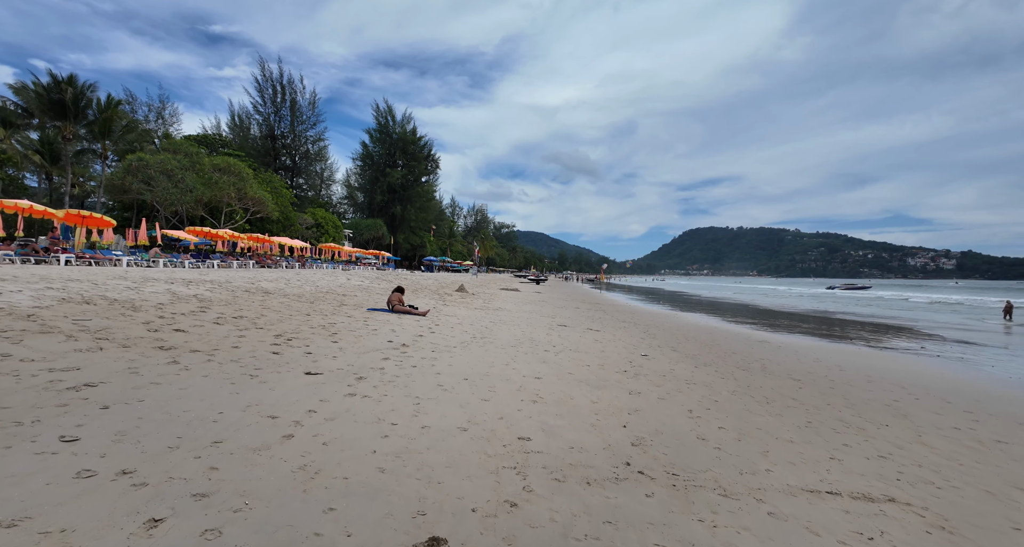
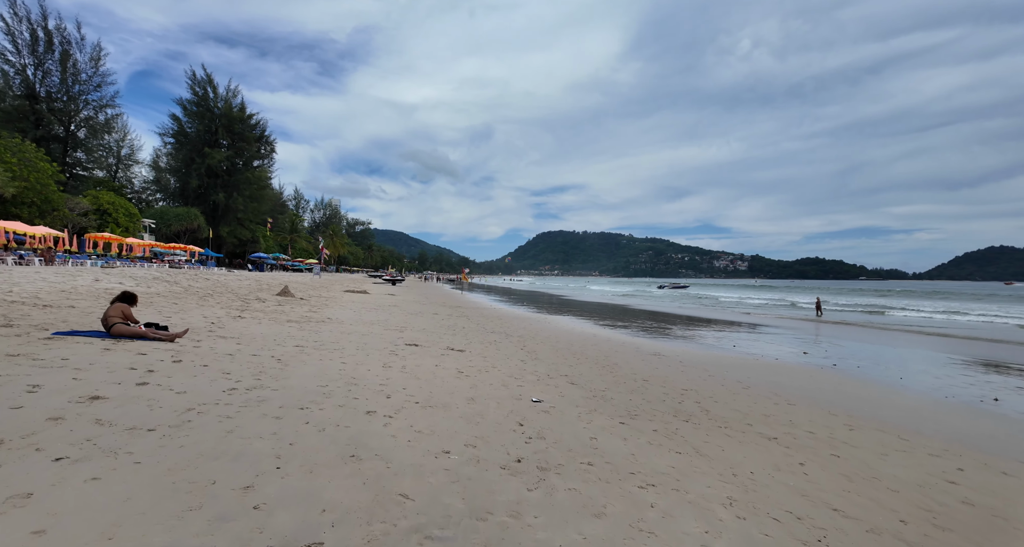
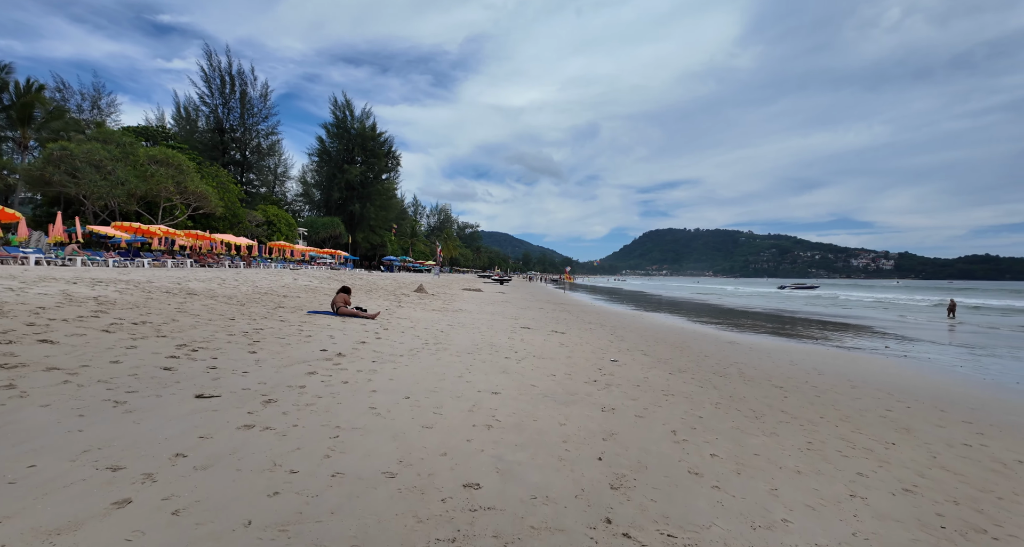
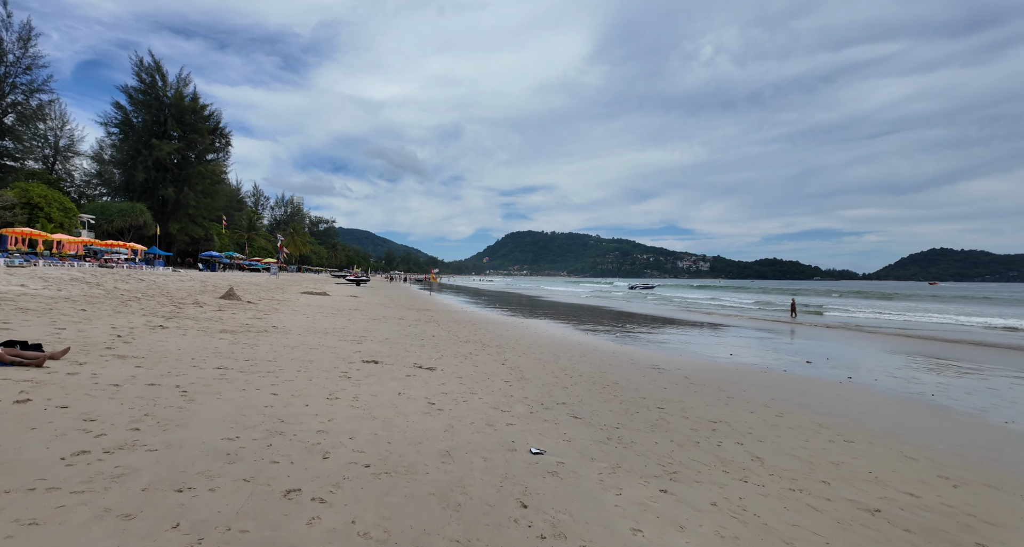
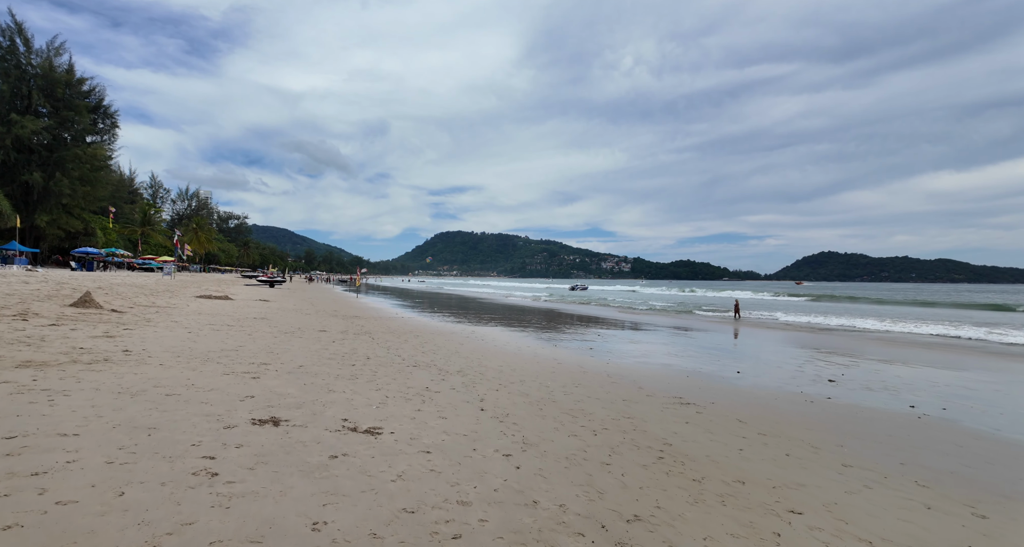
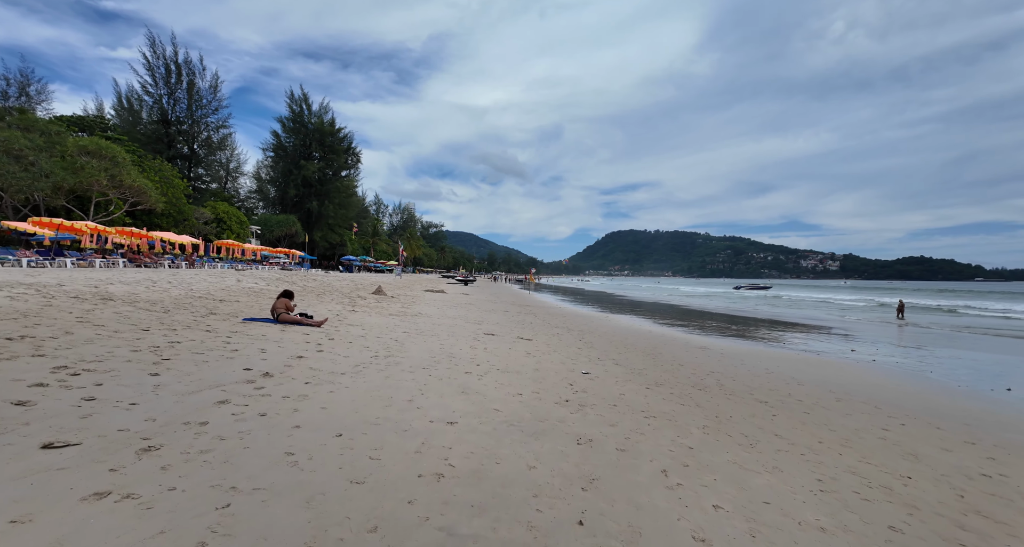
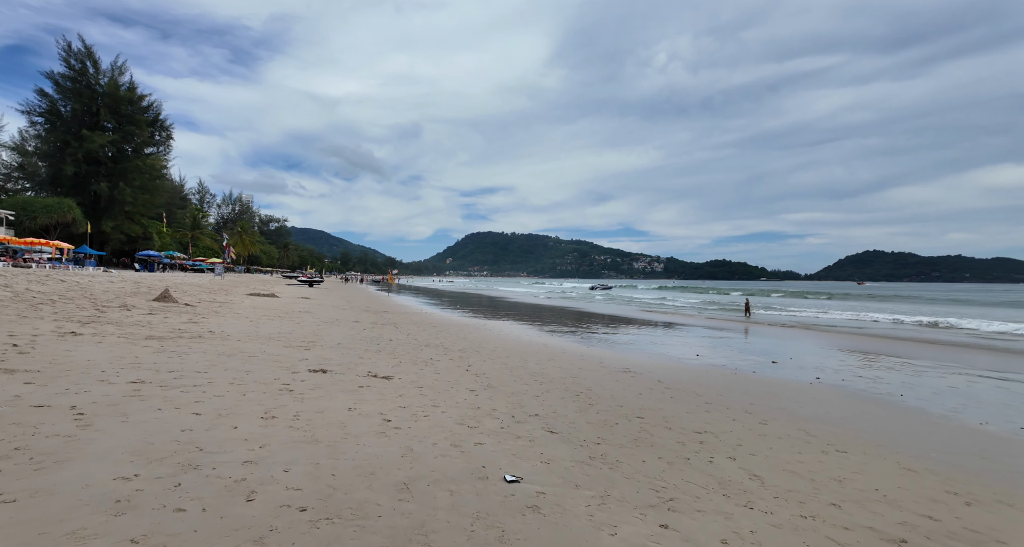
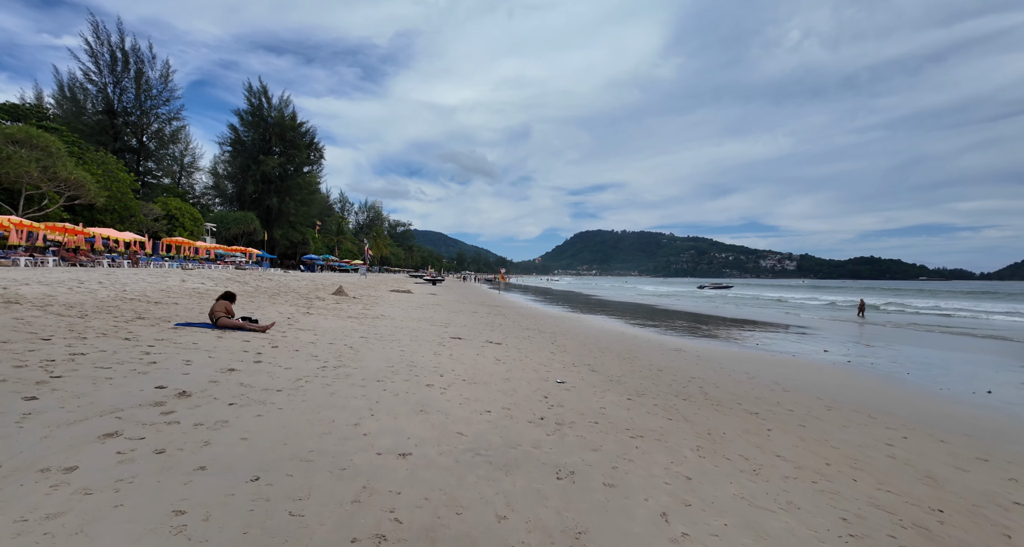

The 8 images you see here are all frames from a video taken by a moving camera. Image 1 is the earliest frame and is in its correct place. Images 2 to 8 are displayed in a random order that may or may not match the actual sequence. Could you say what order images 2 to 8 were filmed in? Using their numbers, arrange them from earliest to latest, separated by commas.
3, 6, 8, 2, 4, 7, 5
